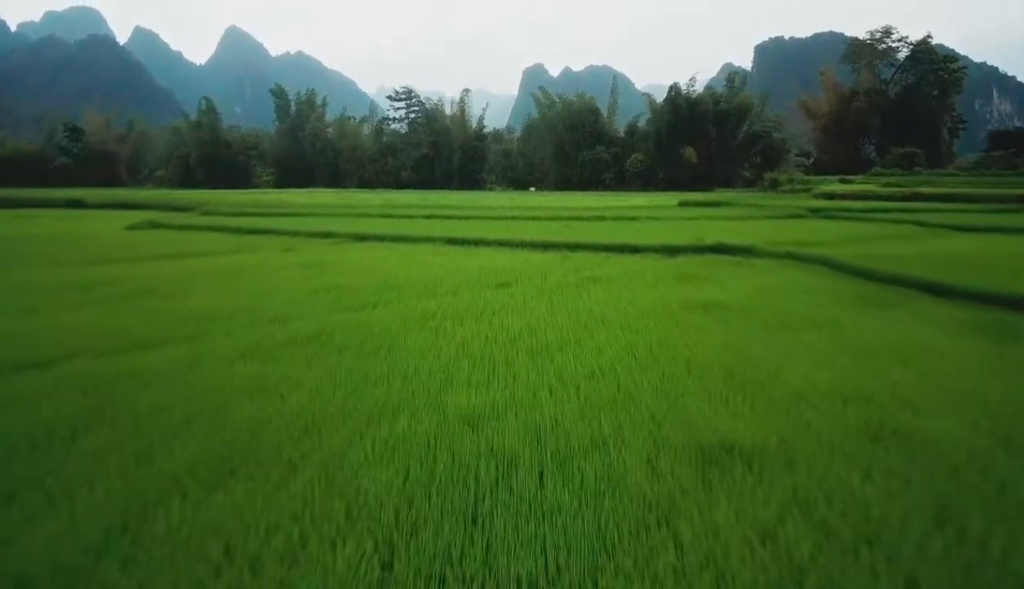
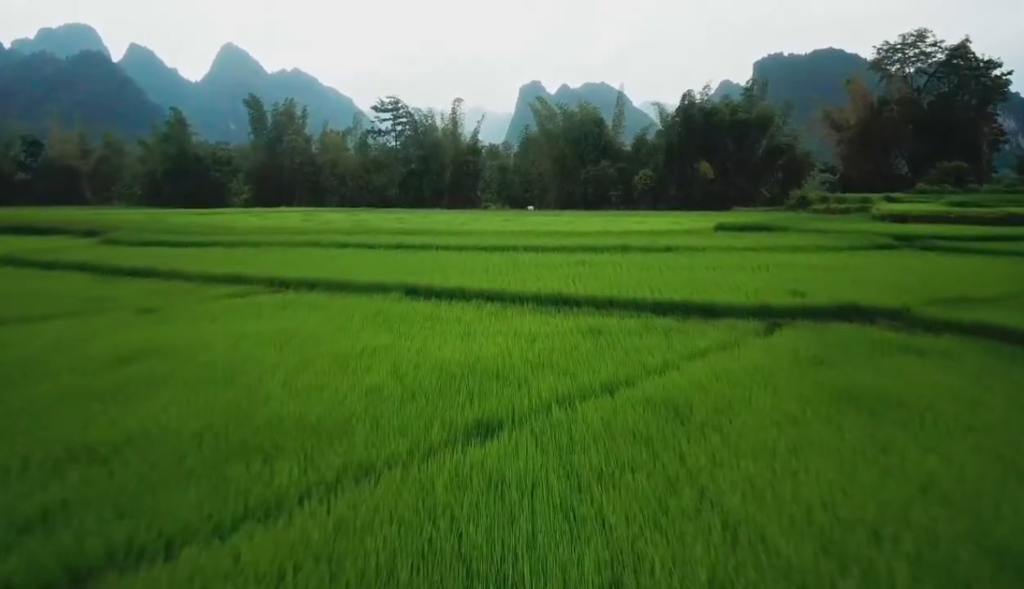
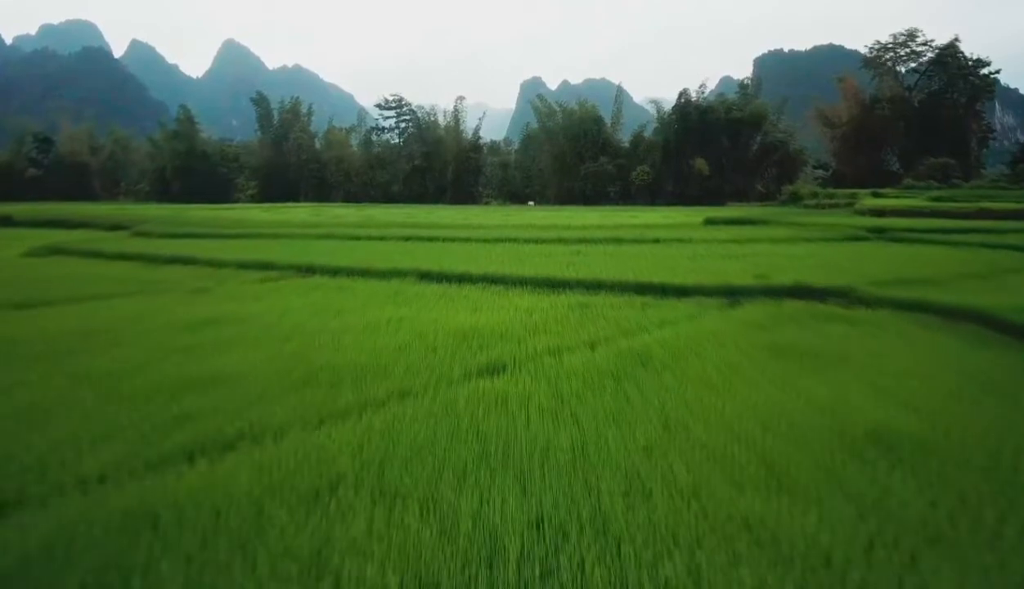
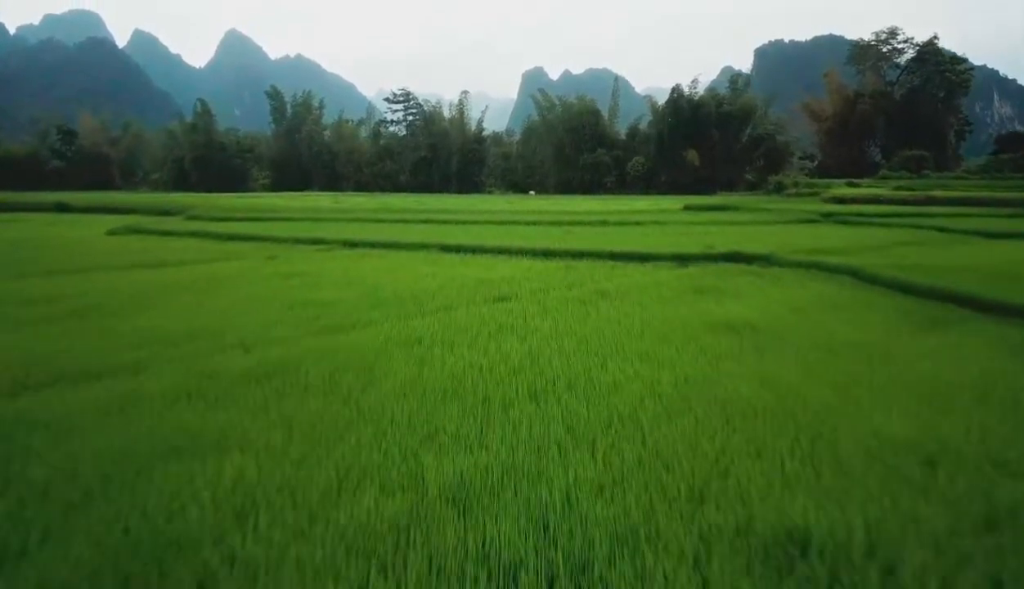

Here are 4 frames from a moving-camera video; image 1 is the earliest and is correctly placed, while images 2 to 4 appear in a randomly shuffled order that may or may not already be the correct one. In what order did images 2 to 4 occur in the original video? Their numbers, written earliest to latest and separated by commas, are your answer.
4, 3, 2
